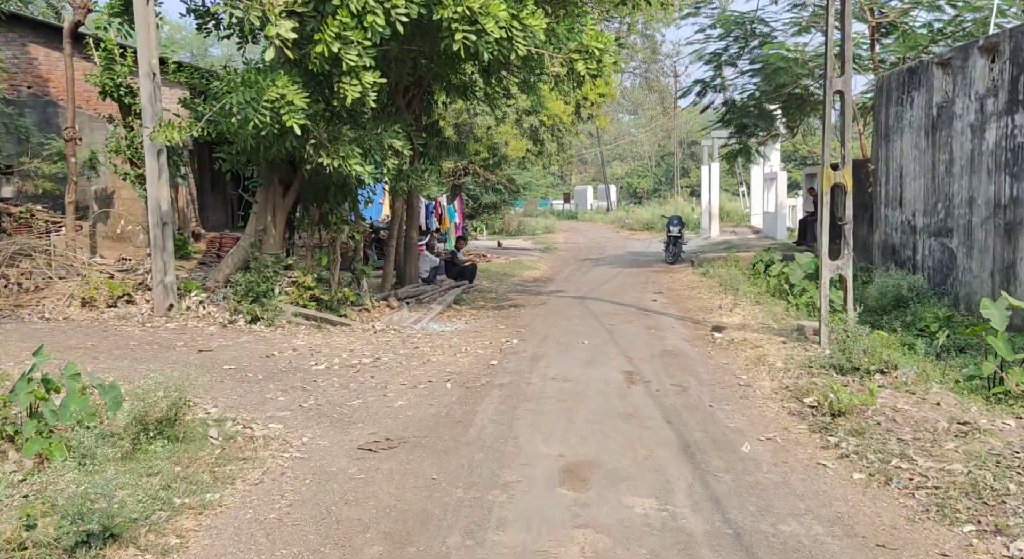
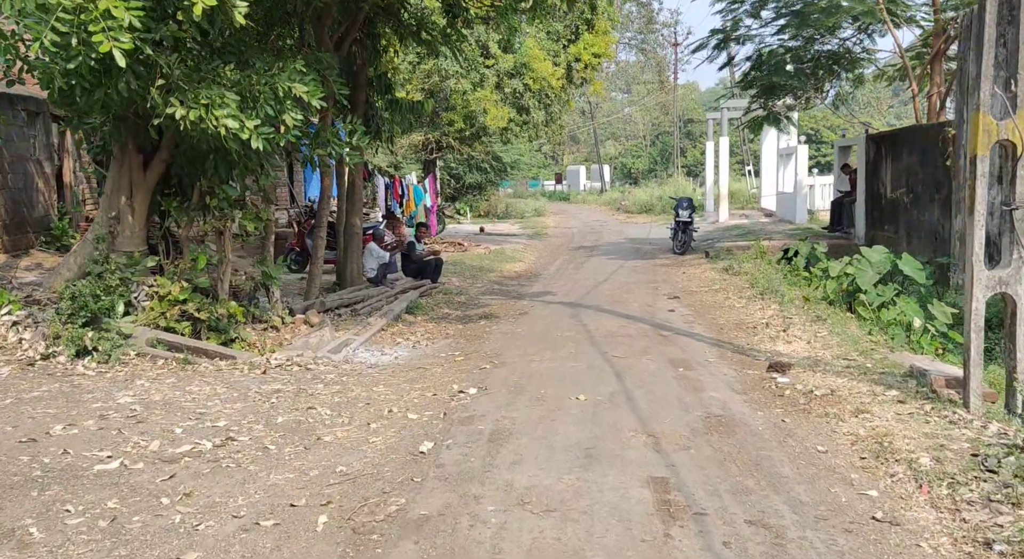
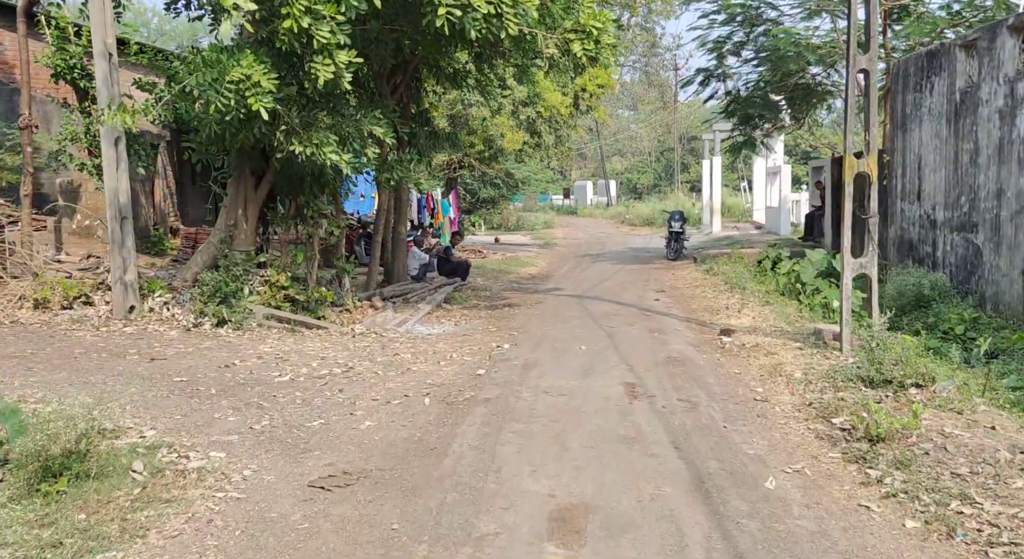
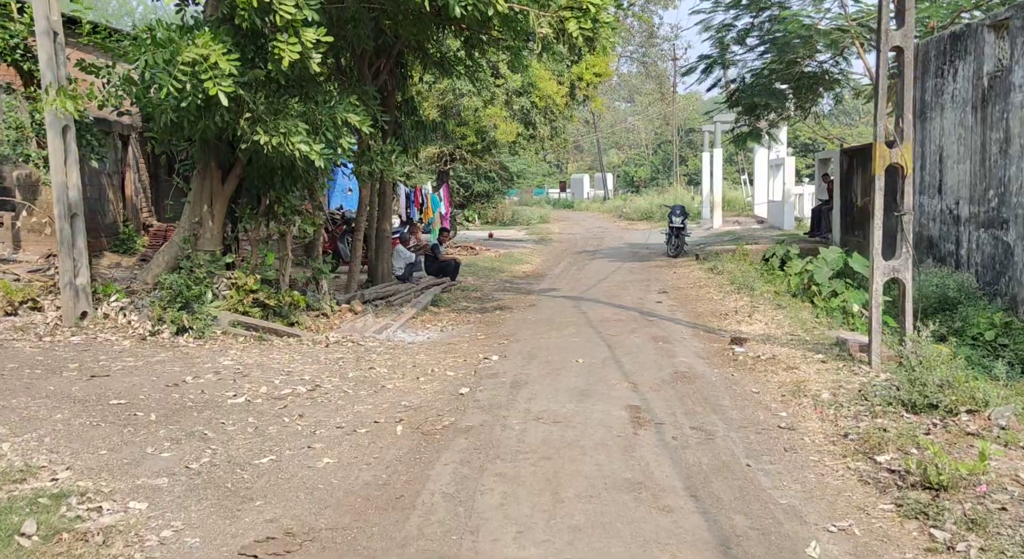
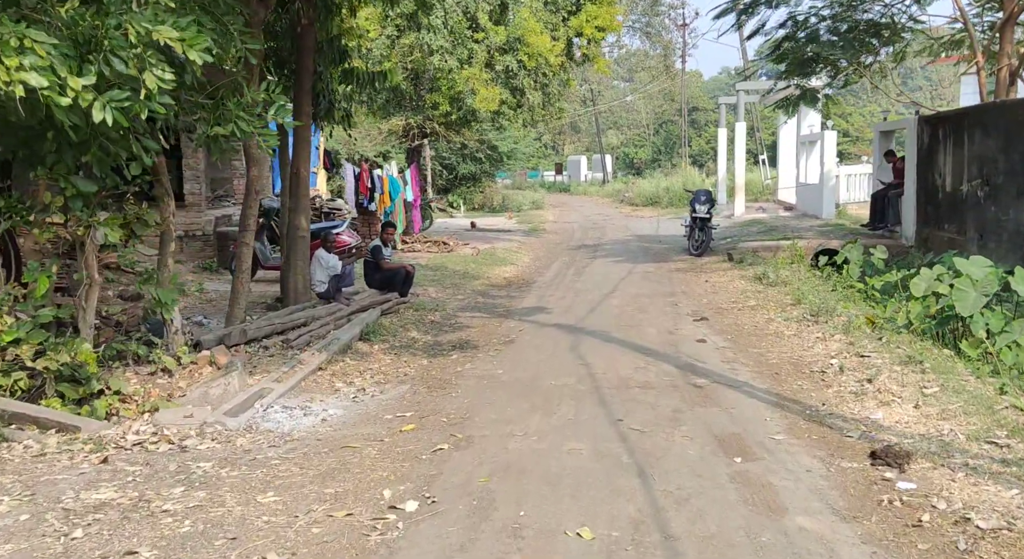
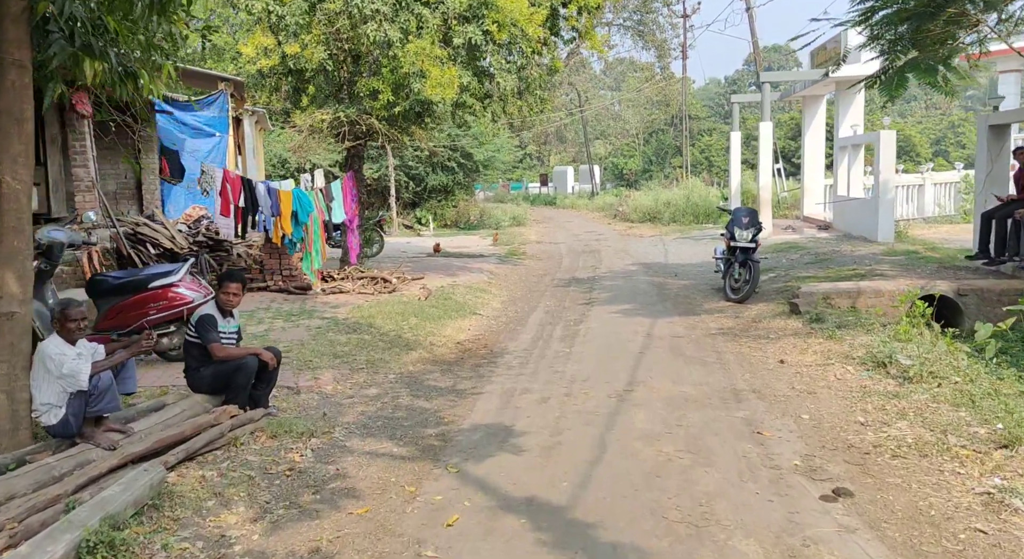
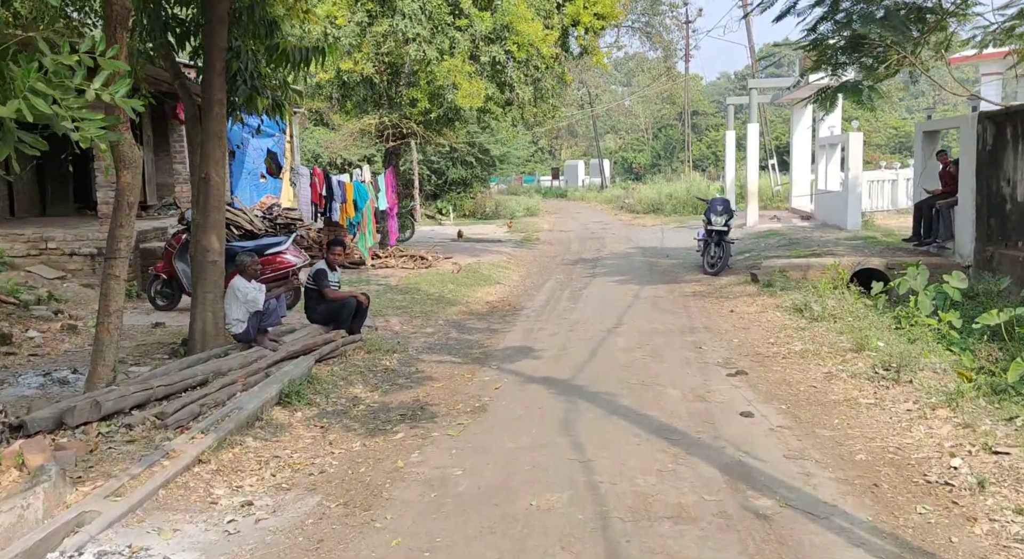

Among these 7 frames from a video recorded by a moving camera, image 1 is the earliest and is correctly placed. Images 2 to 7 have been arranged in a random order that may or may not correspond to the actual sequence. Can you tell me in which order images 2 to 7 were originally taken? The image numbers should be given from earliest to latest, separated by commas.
3, 4, 2, 5, 7, 6
